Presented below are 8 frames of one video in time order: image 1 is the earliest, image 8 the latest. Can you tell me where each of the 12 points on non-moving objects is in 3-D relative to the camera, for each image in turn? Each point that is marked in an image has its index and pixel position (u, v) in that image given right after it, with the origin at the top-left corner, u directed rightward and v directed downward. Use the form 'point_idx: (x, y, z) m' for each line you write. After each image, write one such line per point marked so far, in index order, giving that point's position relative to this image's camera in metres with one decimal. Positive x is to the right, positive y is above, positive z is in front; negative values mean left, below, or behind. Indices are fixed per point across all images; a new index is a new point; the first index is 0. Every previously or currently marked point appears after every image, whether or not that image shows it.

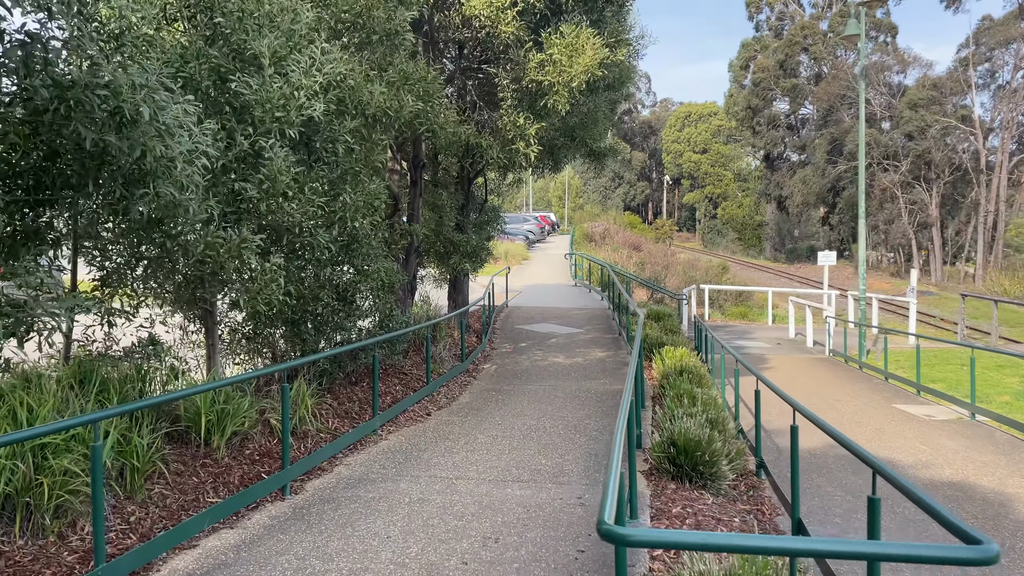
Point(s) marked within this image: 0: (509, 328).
0: (-0.1, -0.7, +13.3) m
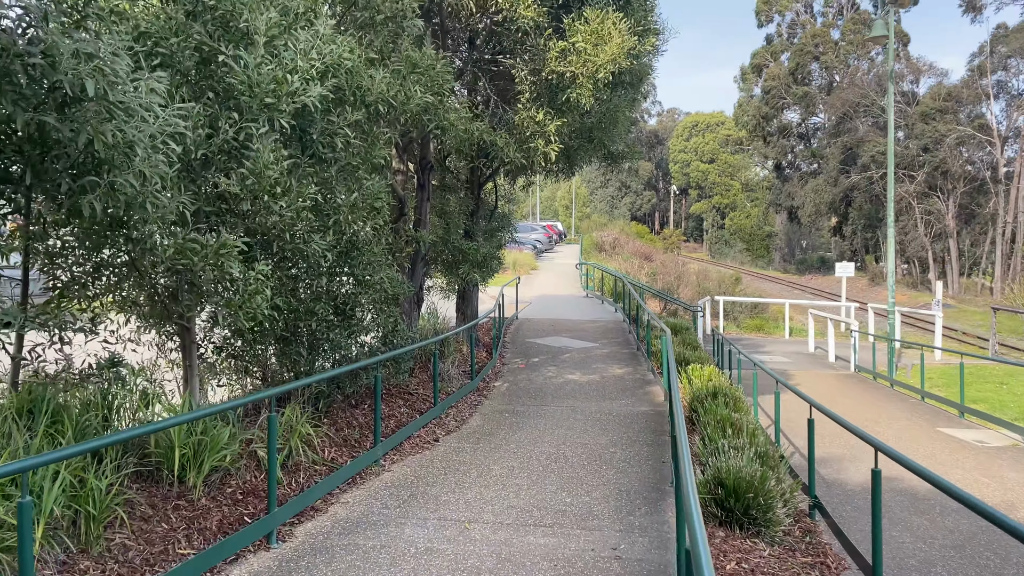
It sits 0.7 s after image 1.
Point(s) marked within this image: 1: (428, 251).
0: (+0.1, -0.8, +12.6) m
1: (-0.9, +0.4, +8.3) m
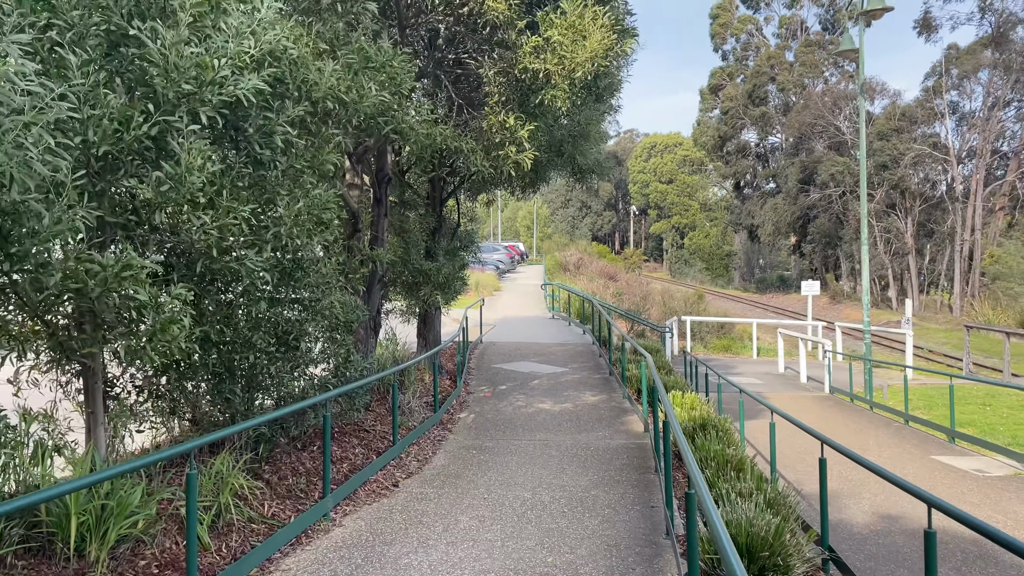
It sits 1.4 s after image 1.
0: (-0.4, -1.2, +11.9) m
1: (-1.2, +0.2, +7.5) m
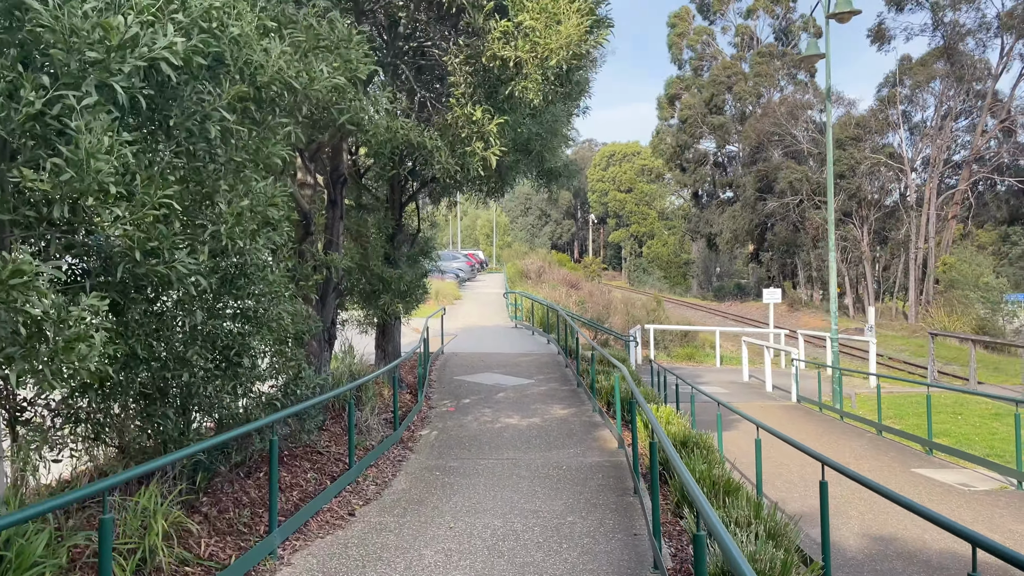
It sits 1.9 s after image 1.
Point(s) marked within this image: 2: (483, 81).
0: (-0.9, -1.3, +11.3) m
1: (-1.5, +0.1, +7.0) m
2: (-0.2, +1.6, +6.3) m
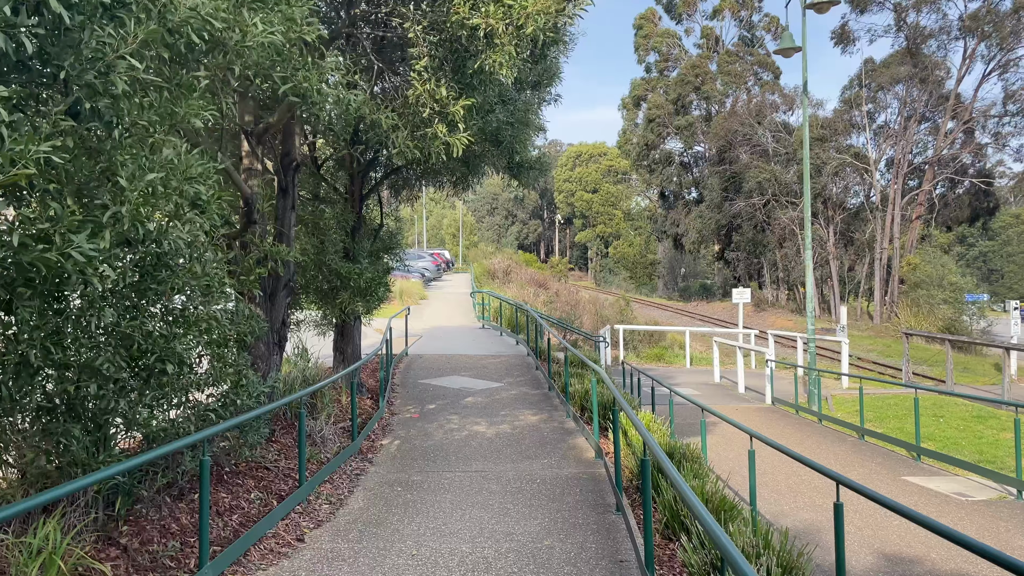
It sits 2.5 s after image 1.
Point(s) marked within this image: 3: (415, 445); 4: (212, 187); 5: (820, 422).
0: (-1.4, -1.3, +10.7) m
1: (-1.8, +0.1, +6.3) m
2: (-0.5, +1.7, +5.7) m
3: (-0.9, -1.5, +7.6) m
4: (-1.5, +0.5, +3.9) m
5: (+4.6, -2.0, +11.8) m
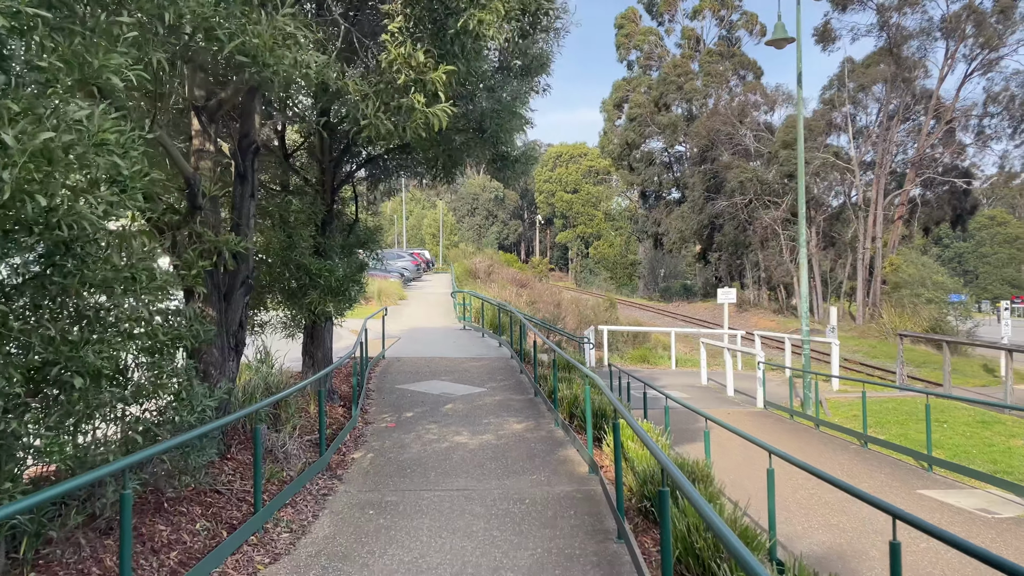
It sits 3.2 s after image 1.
0: (-1.6, -1.3, +10.0) m
1: (-1.9, +0.1, +5.6) m
2: (-0.5, +1.7, +5.1) m
3: (-1.1, -1.5, +6.9) m
4: (-1.5, +0.5, +3.2) m
5: (+4.3, -2.0, +11.2) m
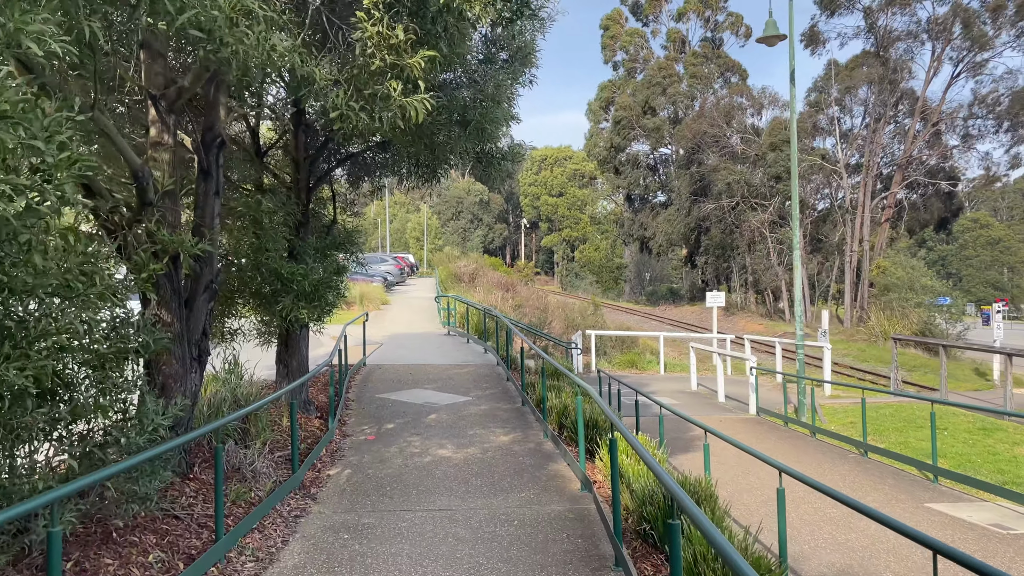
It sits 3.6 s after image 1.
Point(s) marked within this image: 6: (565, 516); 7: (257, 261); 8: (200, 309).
0: (-1.7, -1.3, +9.5) m
1: (-1.9, +0.1, +5.2) m
2: (-0.6, +1.7, +4.7) m
3: (-1.2, -1.5, +6.4) m
4: (-1.5, +0.5, +2.7) m
5: (+4.1, -2.0, +10.9) m
6: (+0.3, -1.5, +5.3) m
7: (-2.2, +0.2, +6.8) m
8: (-2.0, -0.1, +5.2) m
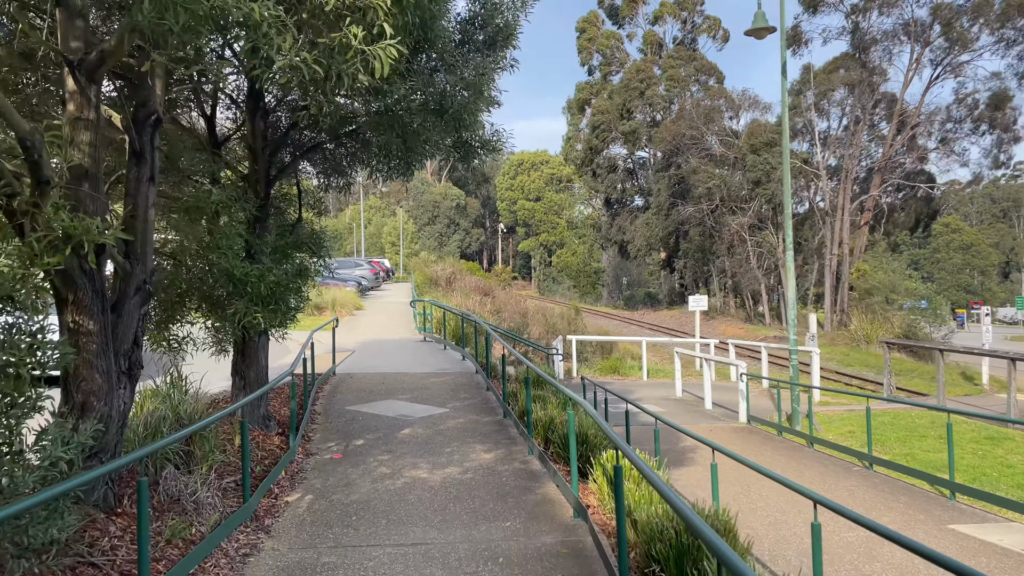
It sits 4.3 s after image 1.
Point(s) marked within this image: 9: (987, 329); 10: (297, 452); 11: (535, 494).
0: (-1.9, -1.4, +8.8) m
1: (-2.0, +0.1, +4.4) m
2: (-0.7, +1.7, +3.9) m
3: (-1.3, -1.5, +5.7) m
4: (-1.6, +0.5, +2.0) m
5: (+3.9, -2.0, +10.3) m
6: (+0.2, -1.5, +4.6) m
7: (-2.3, +0.2, +6.1) m
8: (-2.1, -0.1, +4.4) m
9: (+11.2, -1.0, +18.7) m
10: (-1.9, -1.4, +6.8) m
11: (+0.2, -1.5, +5.8) m
